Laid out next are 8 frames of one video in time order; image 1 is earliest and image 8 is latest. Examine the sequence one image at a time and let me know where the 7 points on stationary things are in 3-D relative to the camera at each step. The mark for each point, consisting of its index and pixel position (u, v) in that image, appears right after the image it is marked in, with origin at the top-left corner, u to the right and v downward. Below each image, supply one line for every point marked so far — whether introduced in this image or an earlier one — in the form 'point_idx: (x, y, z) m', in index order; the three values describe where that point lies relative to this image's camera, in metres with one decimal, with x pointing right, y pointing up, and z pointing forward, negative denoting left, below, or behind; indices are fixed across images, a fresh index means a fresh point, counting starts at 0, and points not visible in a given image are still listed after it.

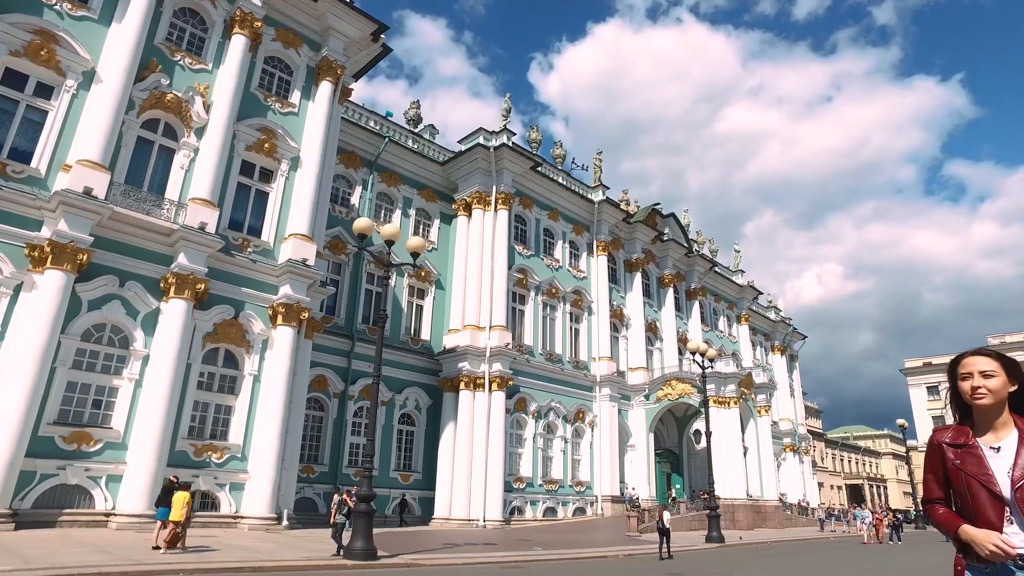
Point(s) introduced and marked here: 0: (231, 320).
0: (-8.4, -0.9, +19.9) m
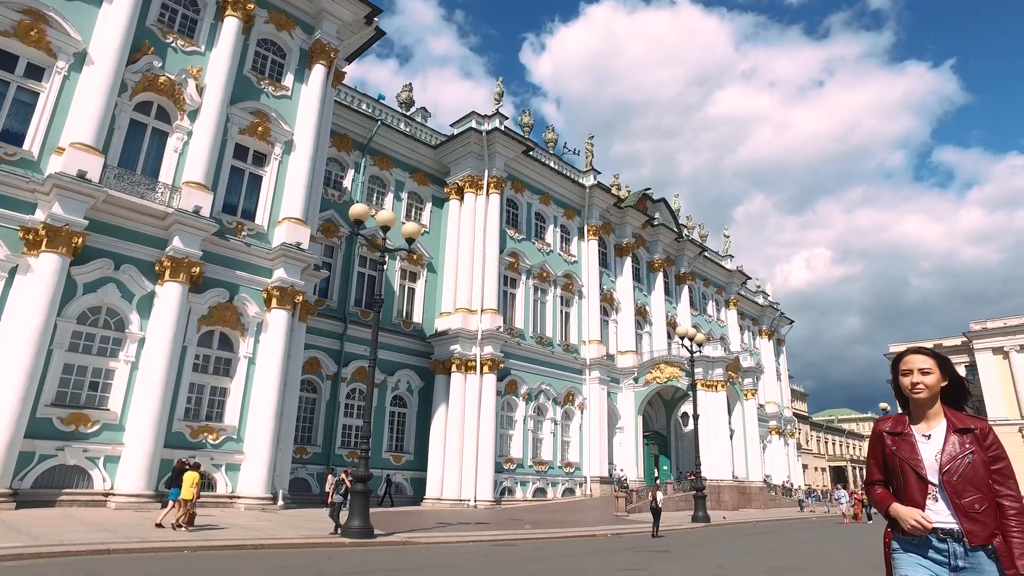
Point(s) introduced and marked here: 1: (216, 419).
0: (-8.6, -0.4, +20.1) m
1: (-8.6, -3.8, +19.4) m
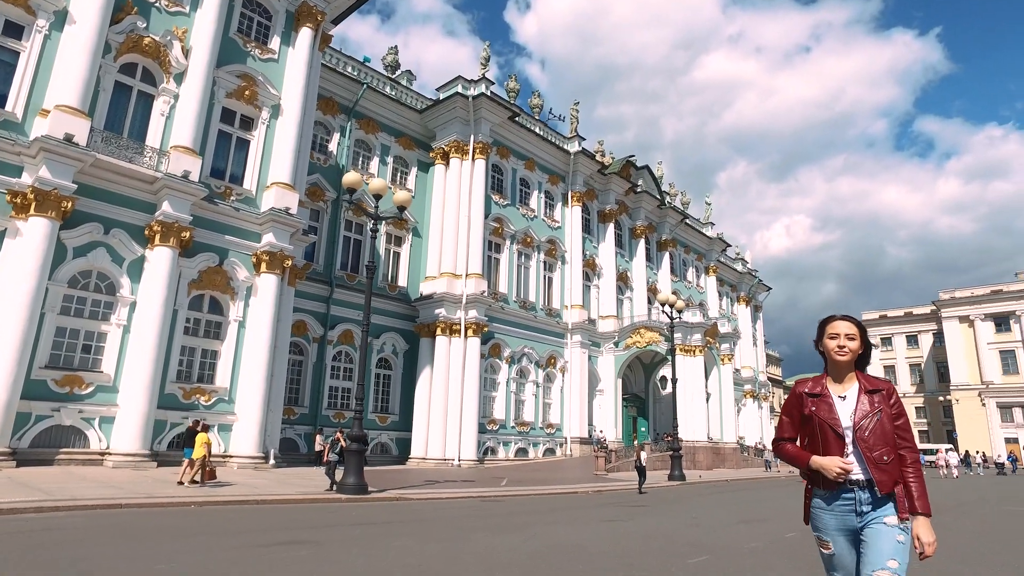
0: (-9.0, +0.6, +20.3) m
1: (-9.0, -2.8, +19.9) m
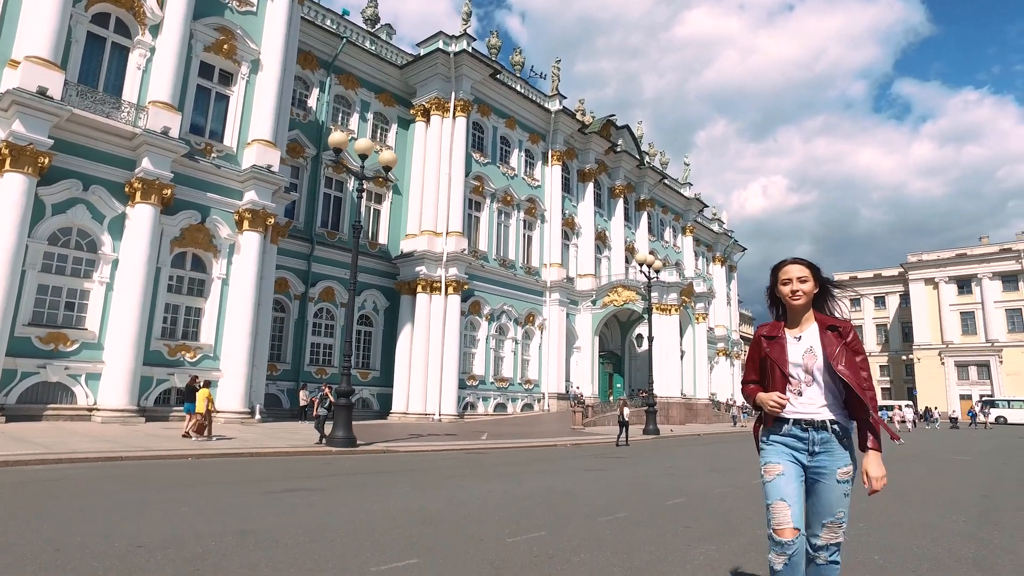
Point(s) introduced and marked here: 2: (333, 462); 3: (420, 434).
0: (-9.5, +1.9, +20.3) m
1: (-9.6, -1.5, +20.1) m
2: (-3.1, -3.1, +11.8) m
3: (-2.7, -4.4, +20.0) m
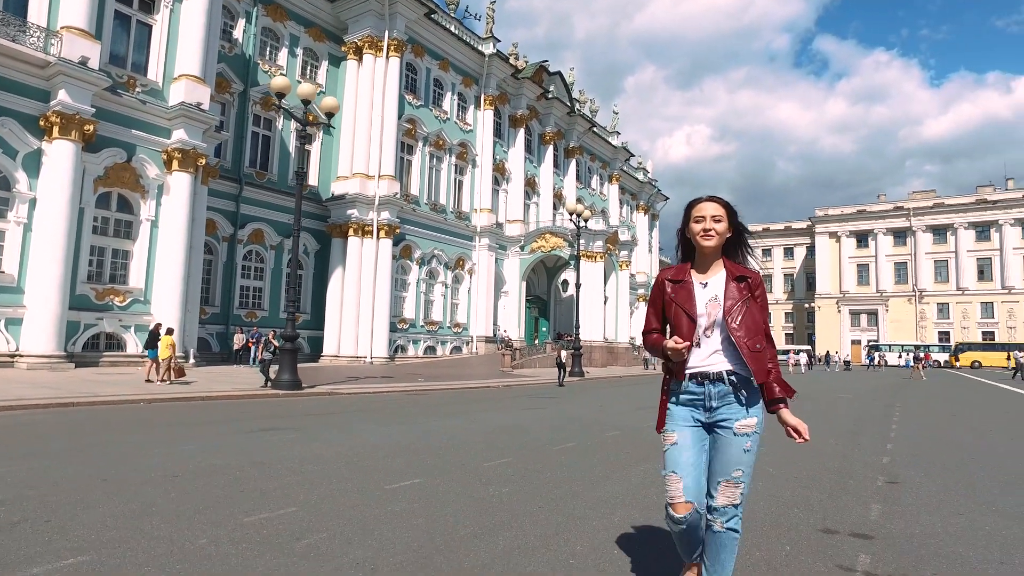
0: (-11.4, +3.7, +19.6) m
1: (-11.5, +0.2, +19.7) m
2: (-4.2, -2.2, +12.4) m
3: (-4.8, -2.7, +20.6) m
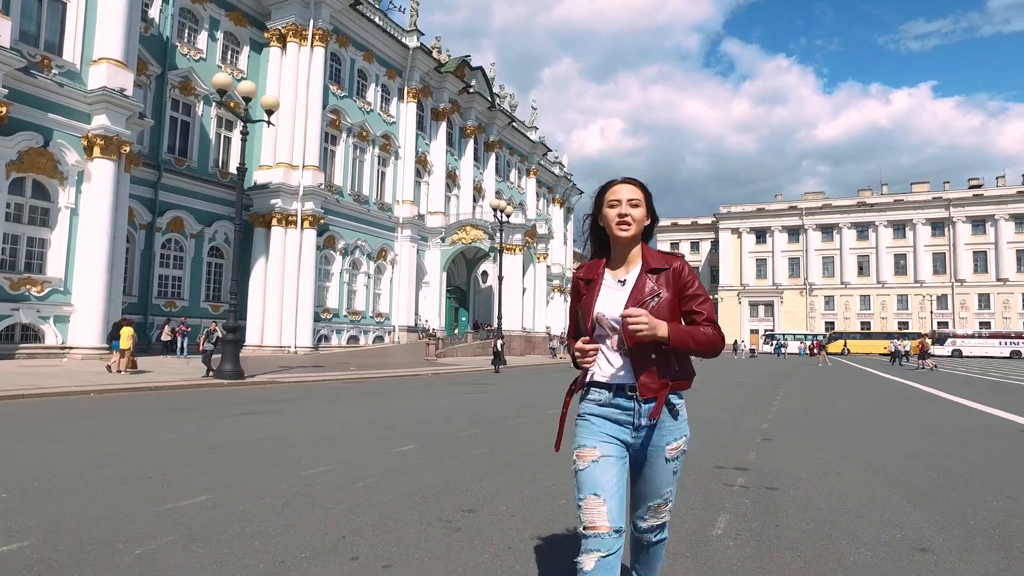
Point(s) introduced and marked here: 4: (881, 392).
0: (-13.4, +4.0, +19.1) m
1: (-13.6, +0.6, +19.2) m
2: (-5.4, -2.0, +12.9) m
3: (-7.0, -2.4, +21.0) m
4: (+9.9, -2.8, +18.0) m
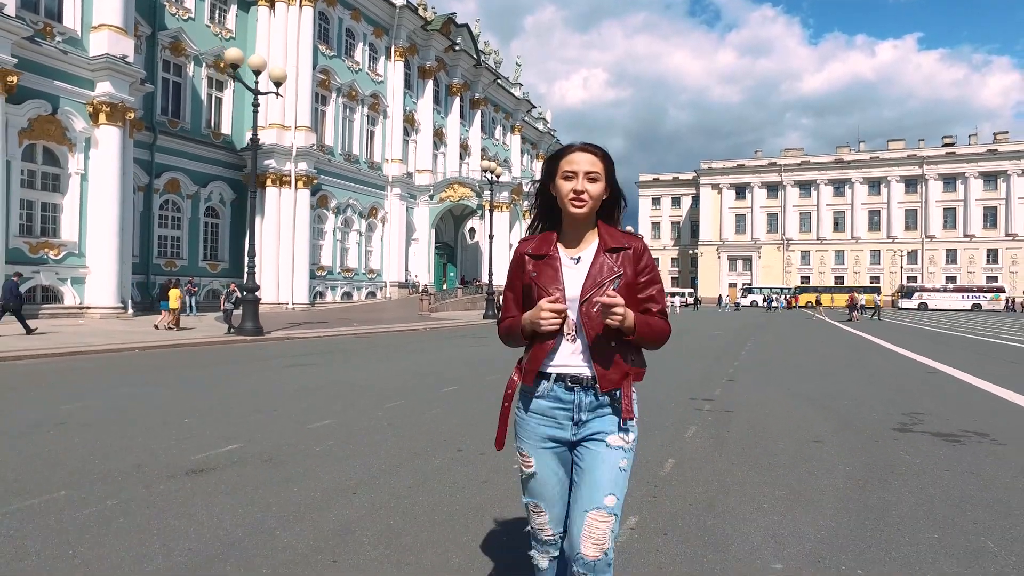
0: (-13.7, +5.1, +19.8) m
1: (-13.8, +1.7, +20.1) m
2: (-5.5, -1.3, +14.2) m
3: (-7.3, -1.1, +22.2) m
4: (+9.7, -1.6, +19.7) m
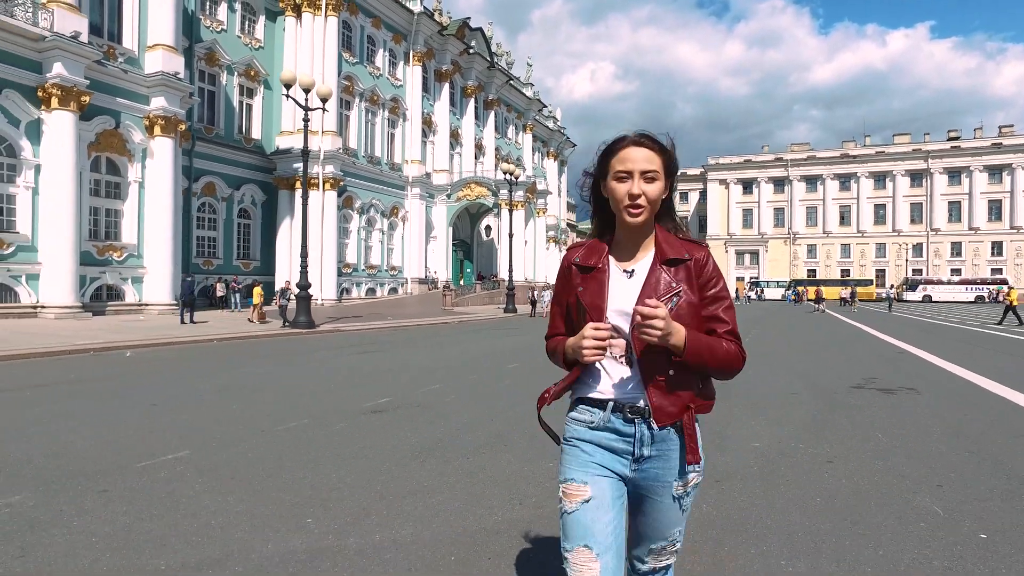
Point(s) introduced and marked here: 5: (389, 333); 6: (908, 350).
0: (-12.9, +5.1, +21.5) m
1: (-13.0, +1.7, +21.9) m
2: (-4.8, -1.2, +15.9) m
3: (-6.5, -1.0, +24.0) m
4: (+10.5, -1.4, +21.3) m
5: (-3.6, -1.3, +19.5) m
6: (+10.1, -1.5, +16.9) m
